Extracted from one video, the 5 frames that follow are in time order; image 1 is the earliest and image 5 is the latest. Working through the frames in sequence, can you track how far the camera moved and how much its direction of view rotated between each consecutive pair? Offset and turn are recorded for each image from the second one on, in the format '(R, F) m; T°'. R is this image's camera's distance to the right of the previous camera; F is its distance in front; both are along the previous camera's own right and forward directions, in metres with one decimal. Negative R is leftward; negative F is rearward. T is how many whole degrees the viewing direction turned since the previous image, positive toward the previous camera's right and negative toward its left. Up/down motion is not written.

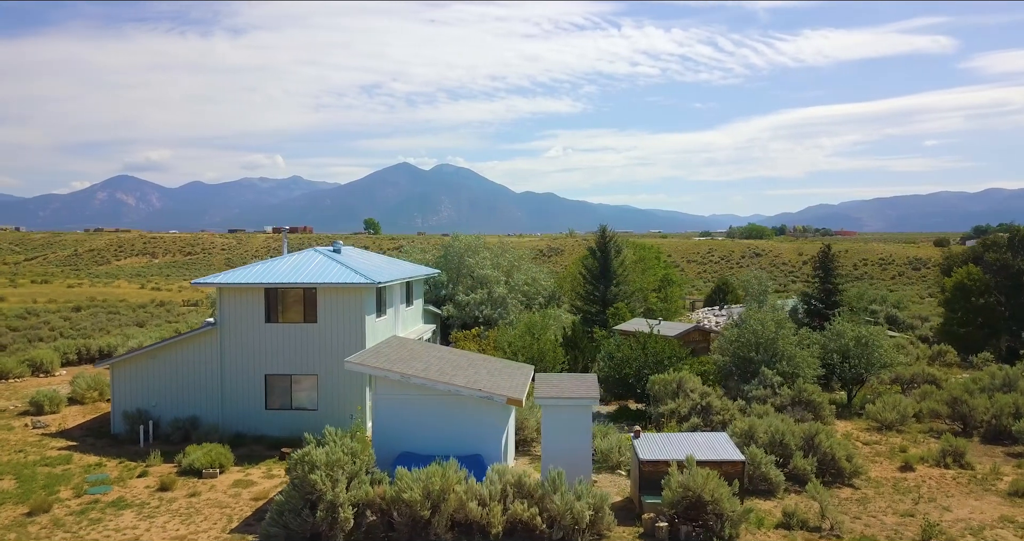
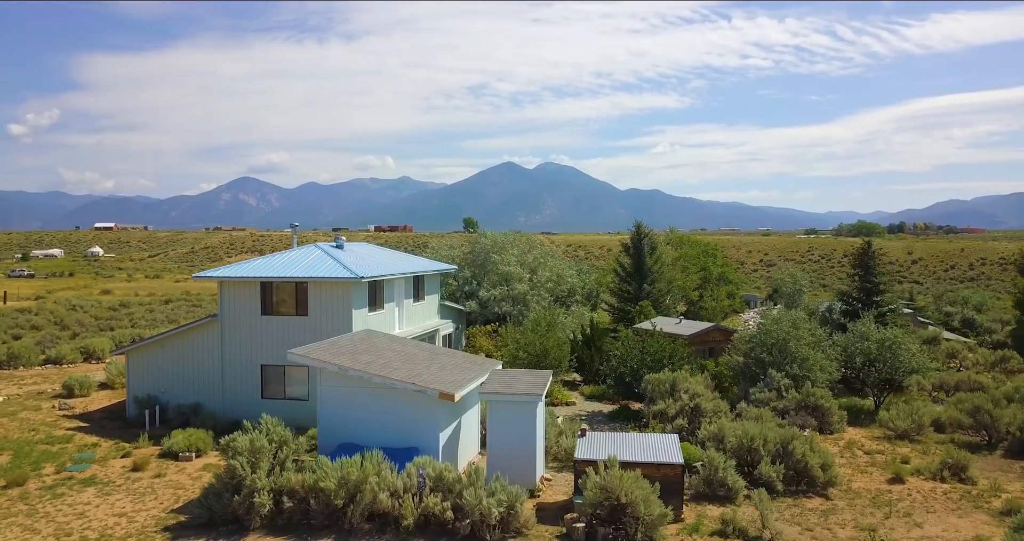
(+2.6, +0.2) m; -8°
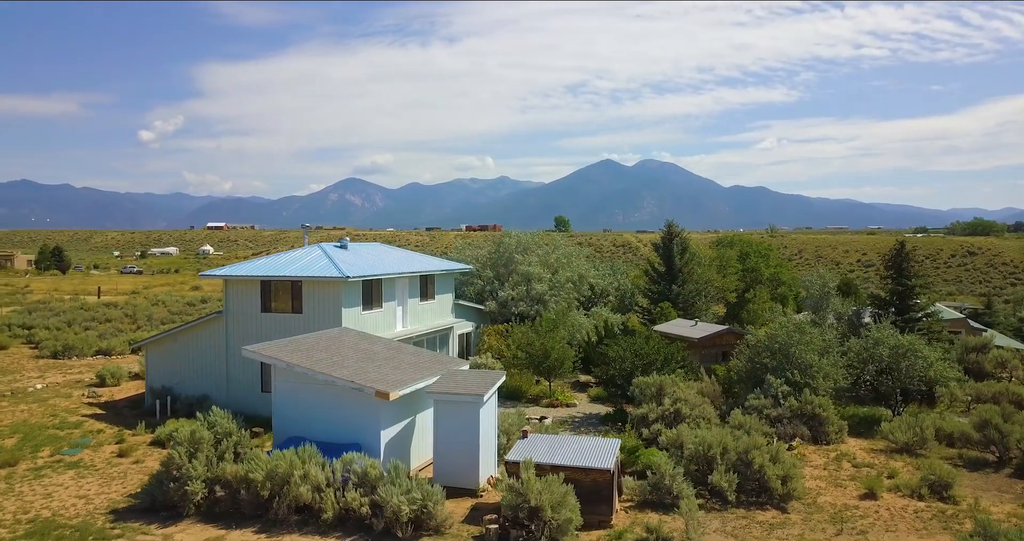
(+2.5, +0.1) m; -7°
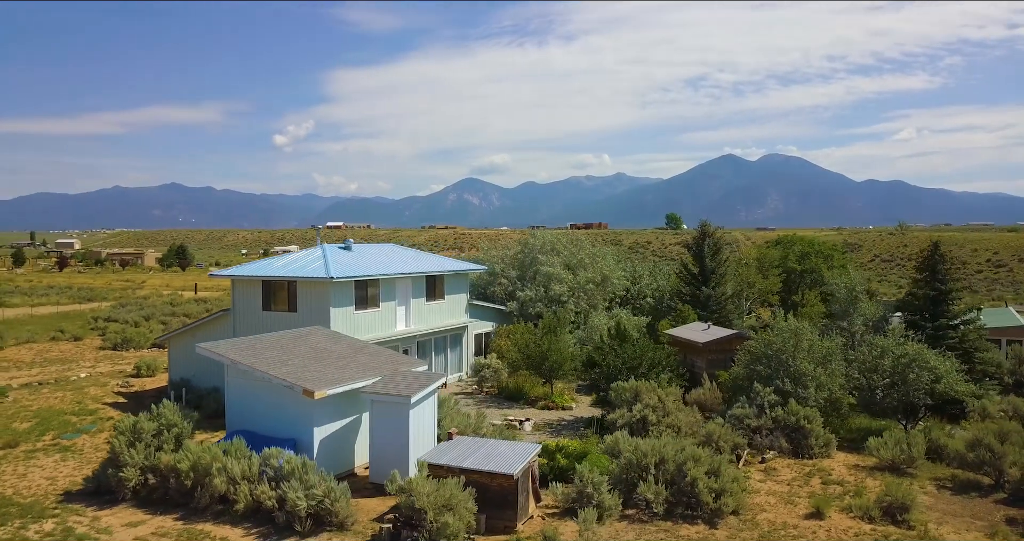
(+3.1, +0.2) m; -9°
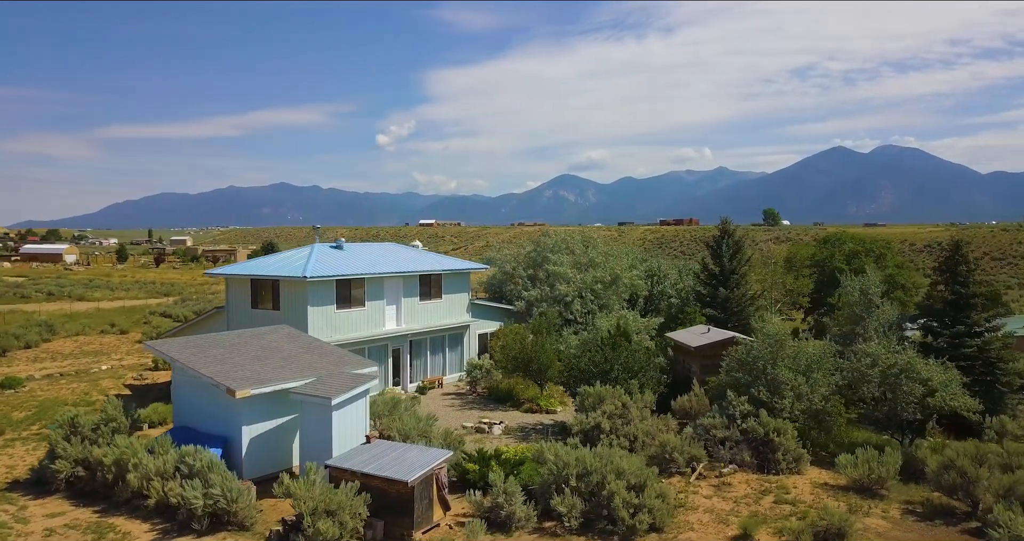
(+2.8, +0.5) m; -7°
